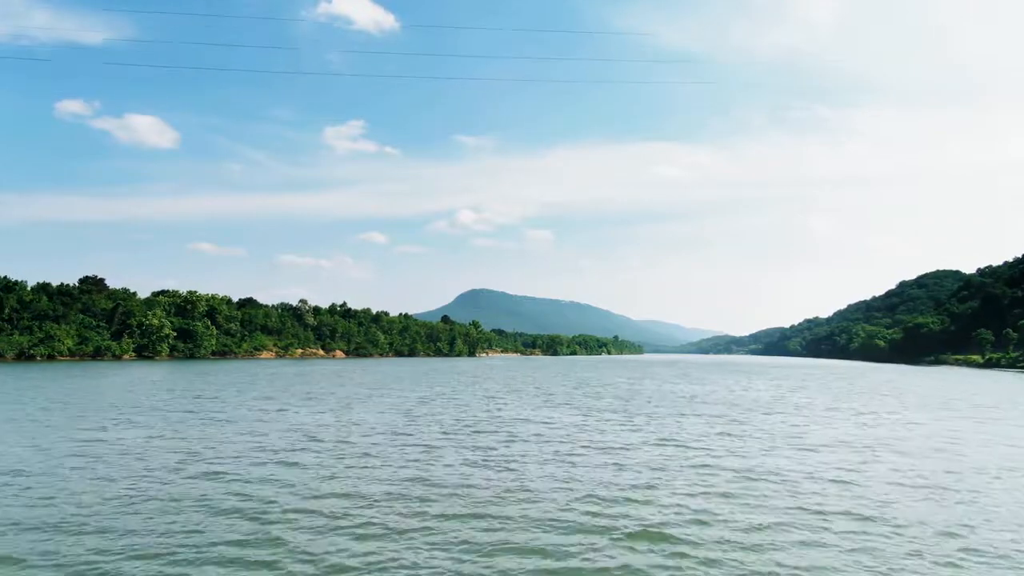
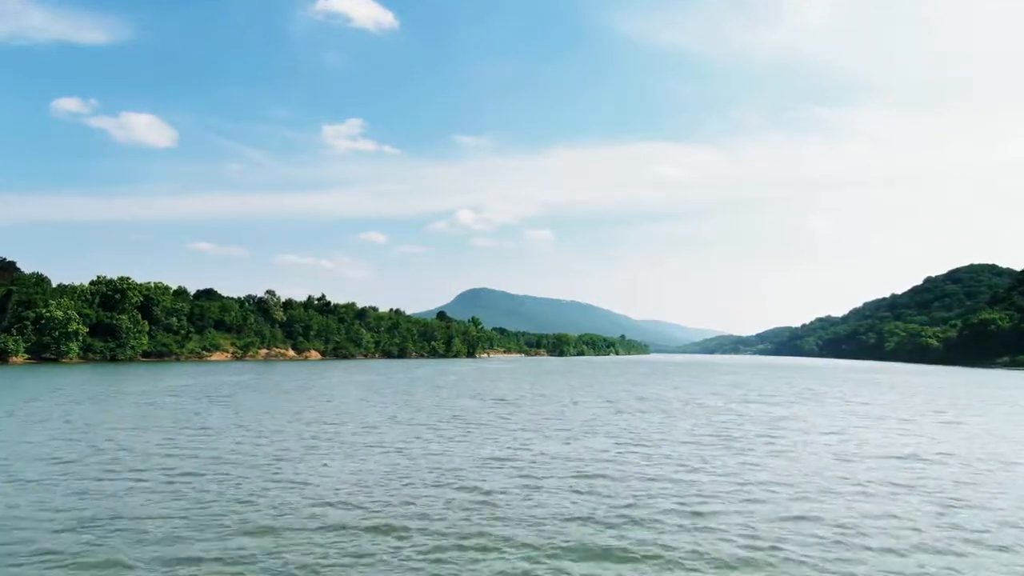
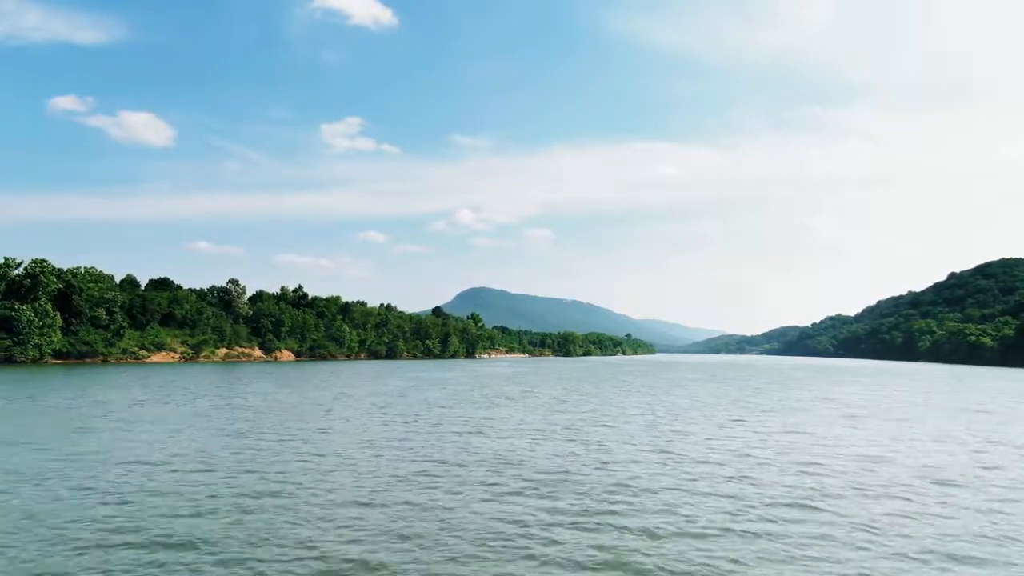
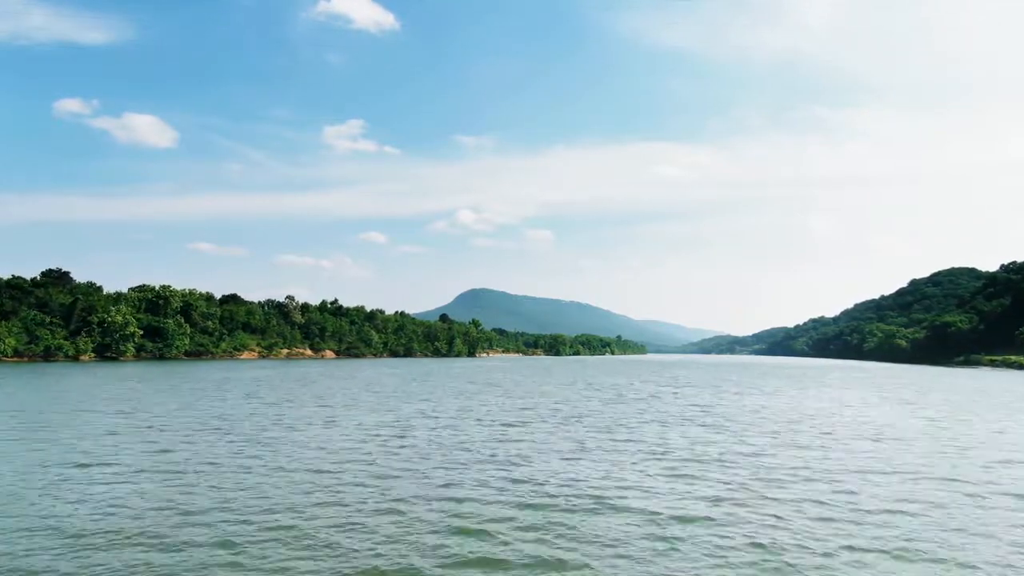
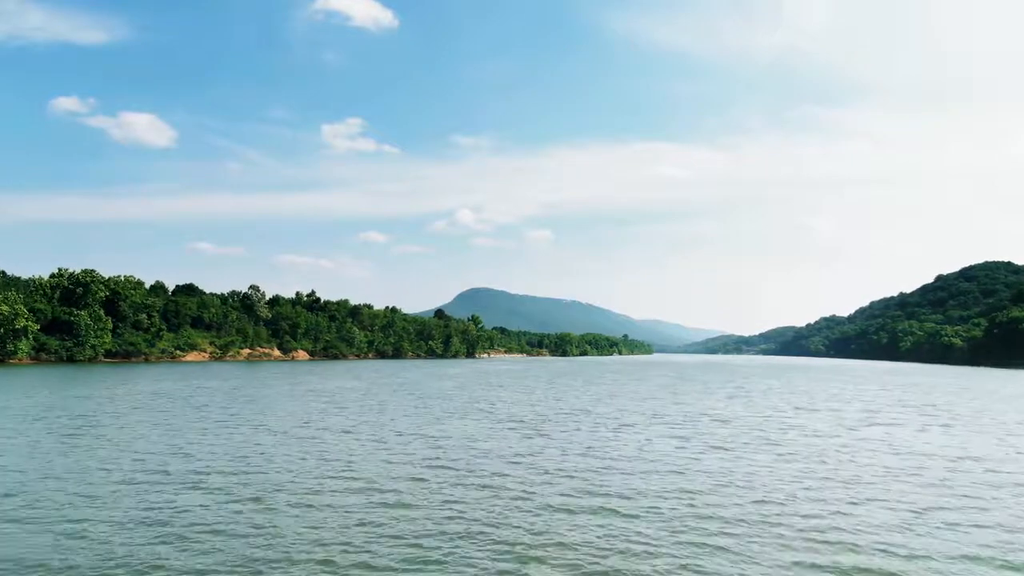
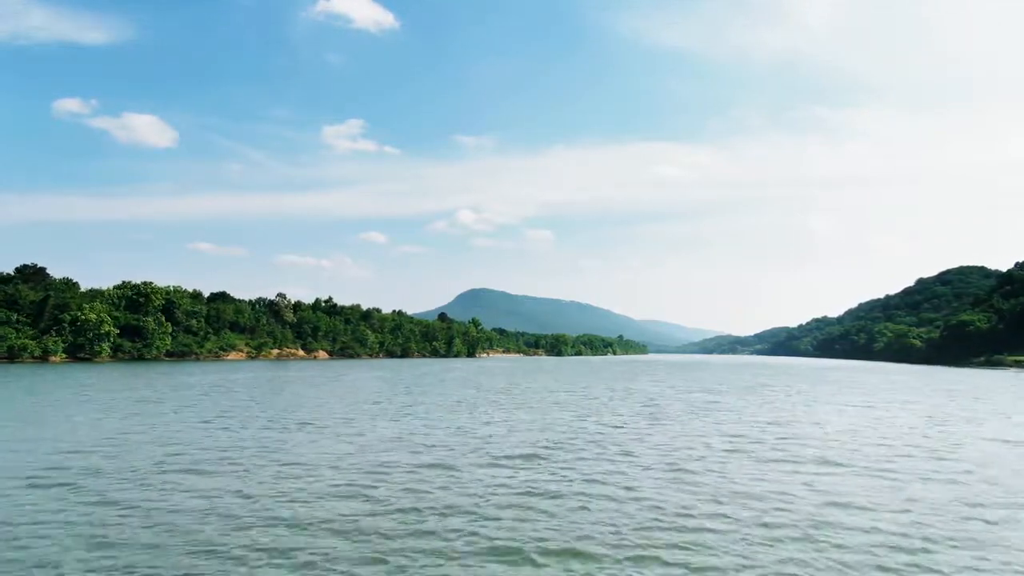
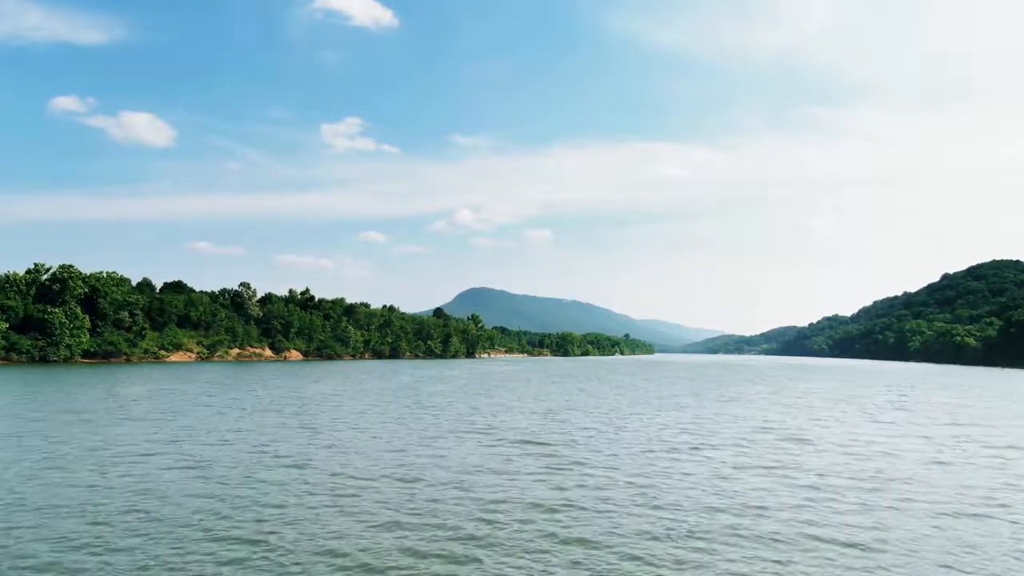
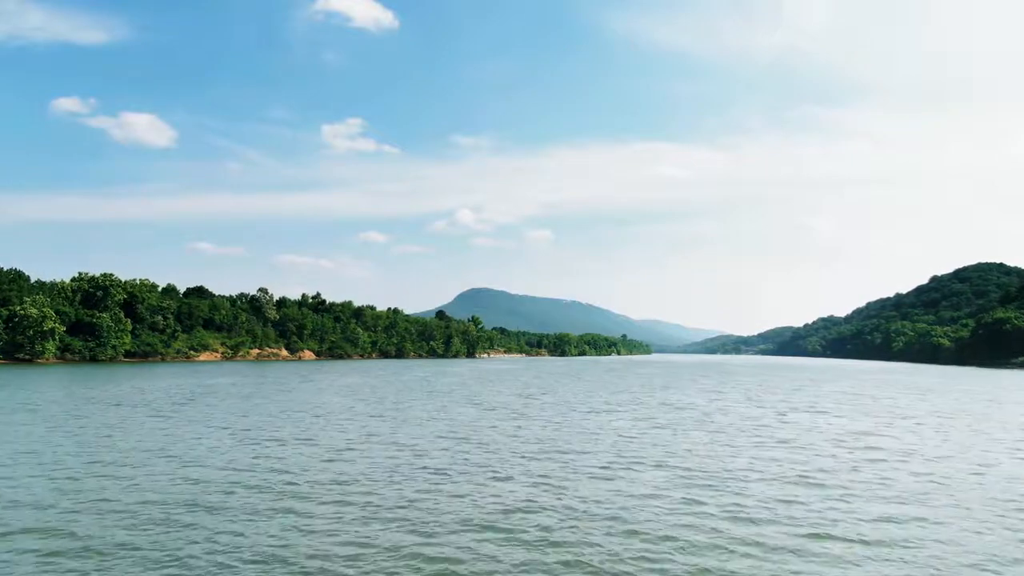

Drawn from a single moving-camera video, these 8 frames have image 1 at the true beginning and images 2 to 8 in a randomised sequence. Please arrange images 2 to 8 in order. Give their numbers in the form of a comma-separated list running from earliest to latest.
4, 6, 2, 8, 5, 7, 3
